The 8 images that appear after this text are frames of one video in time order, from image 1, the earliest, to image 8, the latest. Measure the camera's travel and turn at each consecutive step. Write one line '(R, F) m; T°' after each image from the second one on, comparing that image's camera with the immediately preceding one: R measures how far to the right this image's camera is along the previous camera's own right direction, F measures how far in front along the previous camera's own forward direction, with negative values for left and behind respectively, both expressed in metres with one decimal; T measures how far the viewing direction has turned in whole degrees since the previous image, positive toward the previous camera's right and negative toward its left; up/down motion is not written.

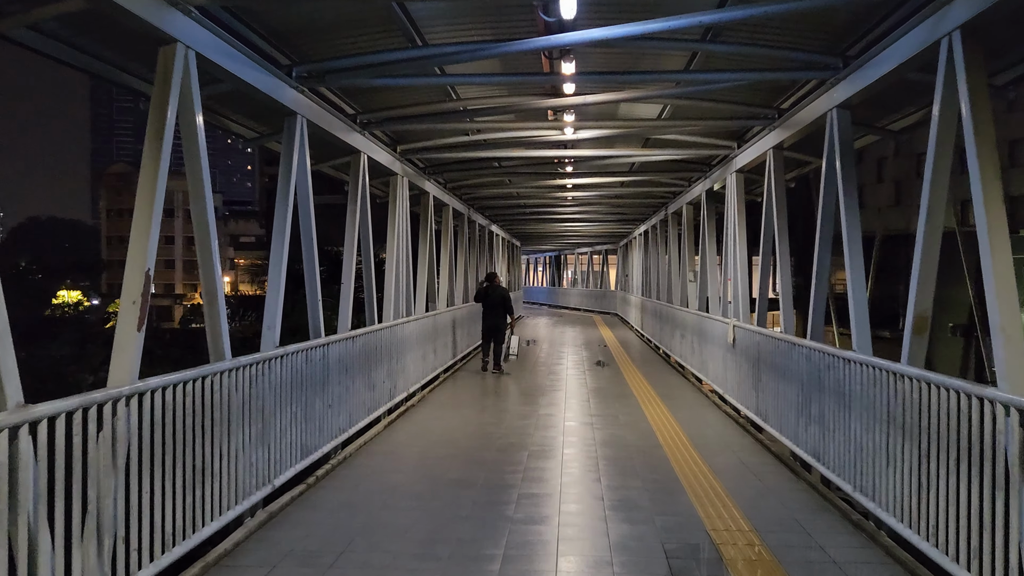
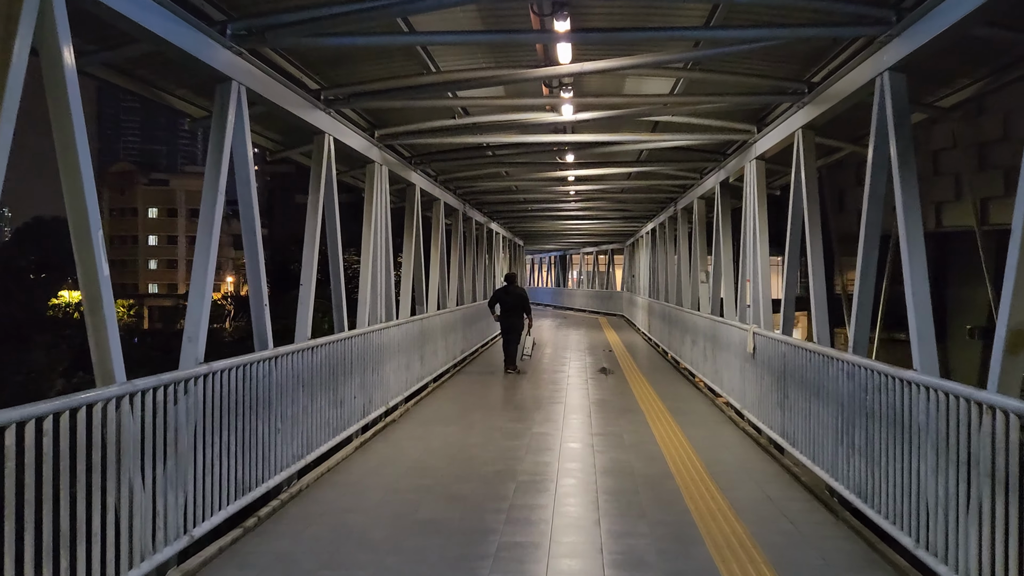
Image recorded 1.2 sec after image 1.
(+0.1, +1.0) m; 0°
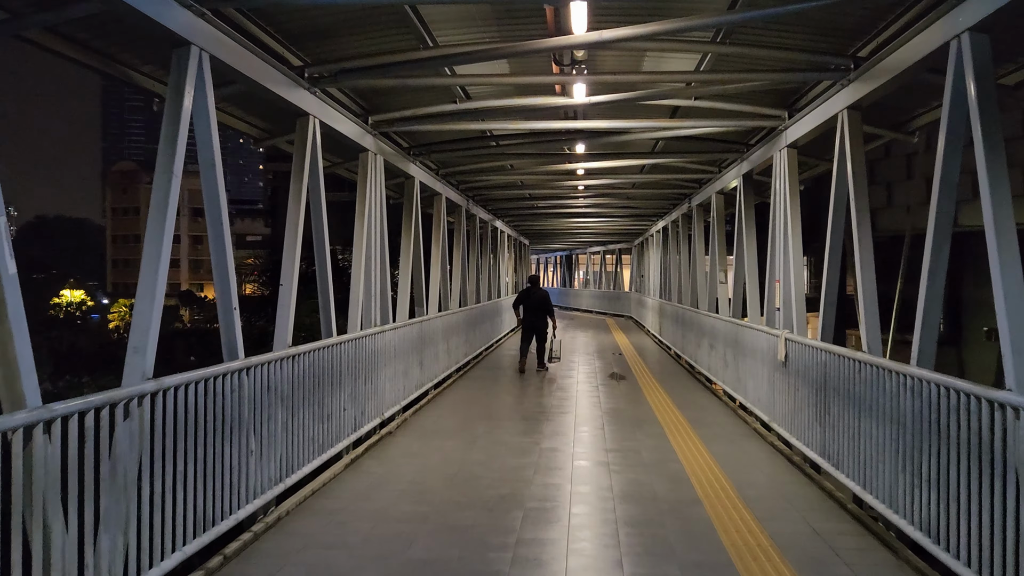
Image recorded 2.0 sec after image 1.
(0.0, +0.7) m; 0°
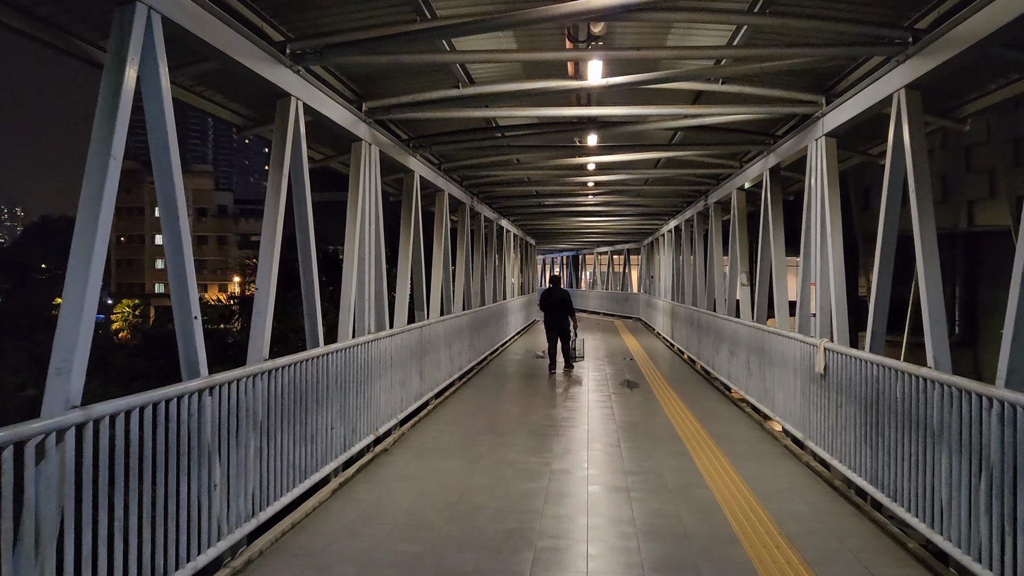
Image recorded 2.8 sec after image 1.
(0.0, +0.7) m; 0°
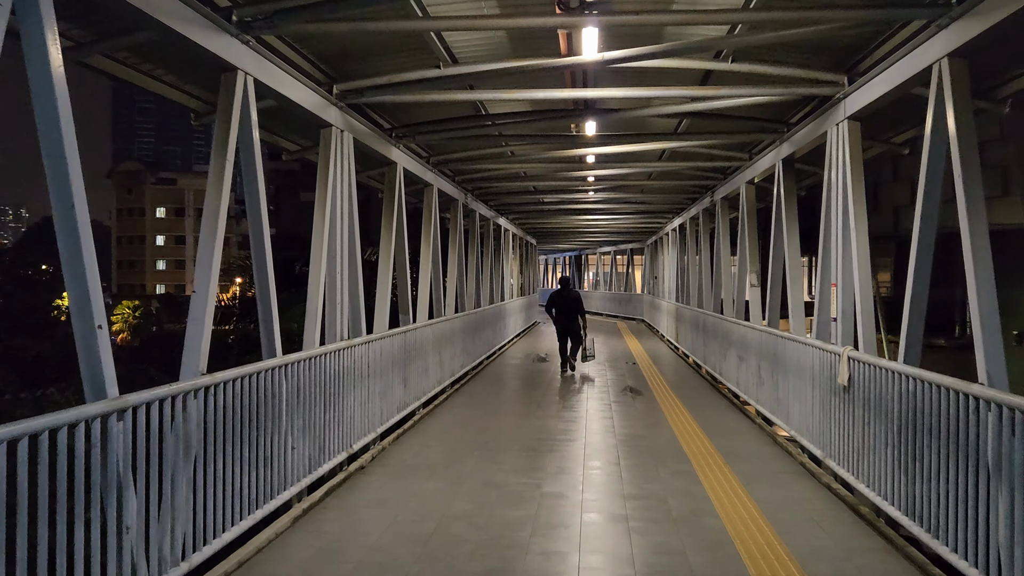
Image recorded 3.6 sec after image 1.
(+0.1, +0.7) m; 0°
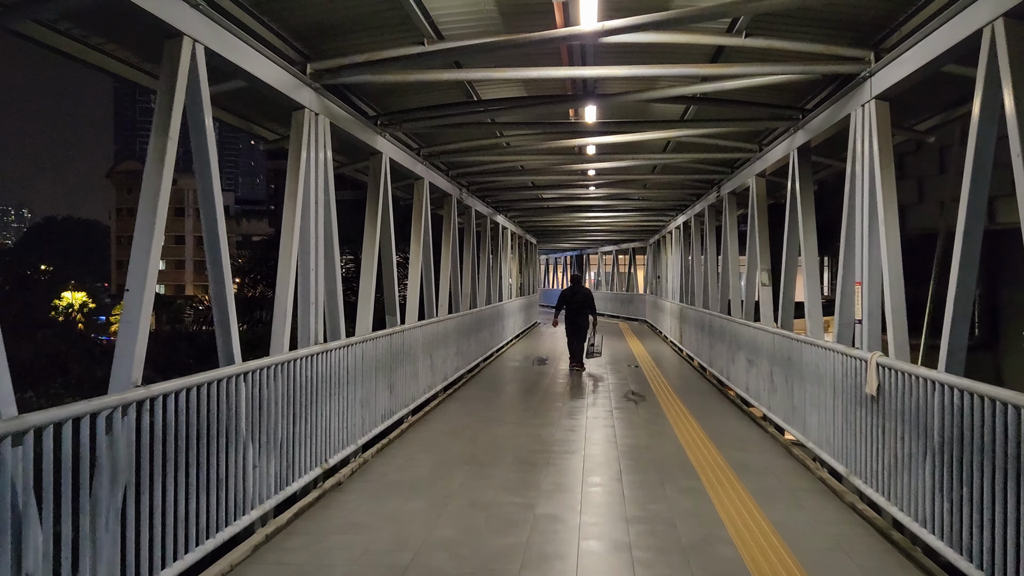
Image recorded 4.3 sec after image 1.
(+0.1, +0.6) m; 0°
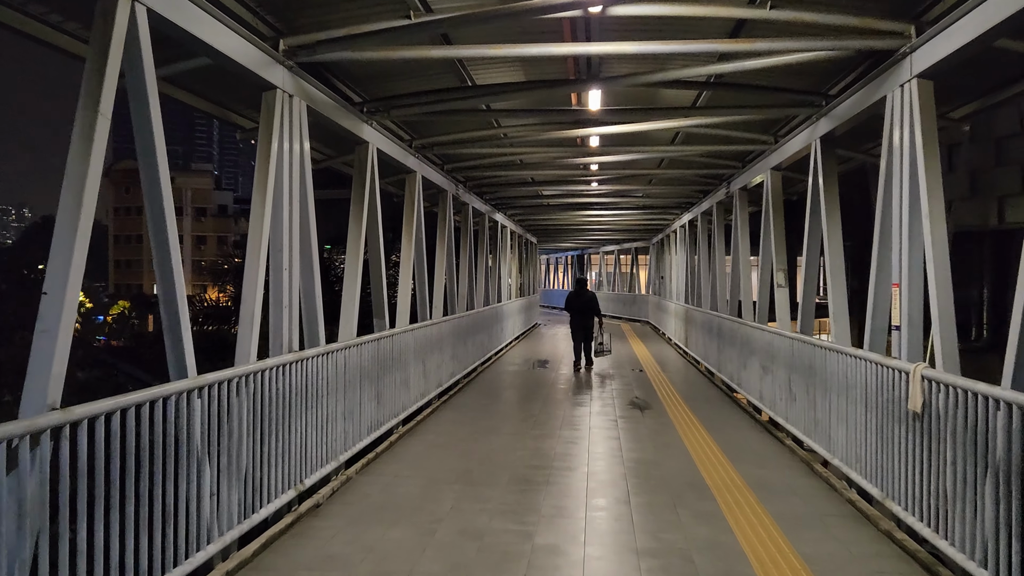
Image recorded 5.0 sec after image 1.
(0.0, +0.6) m; 0°
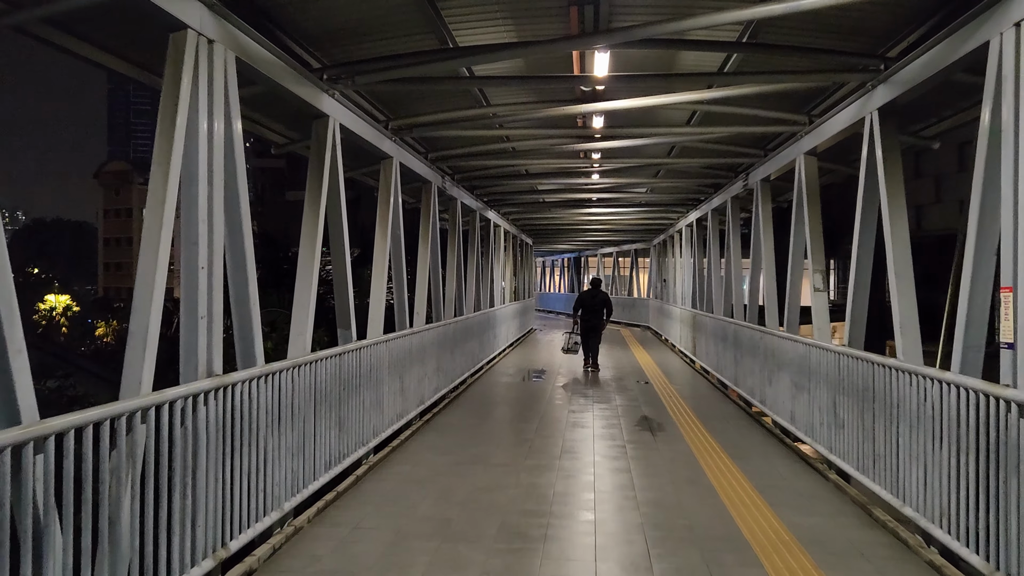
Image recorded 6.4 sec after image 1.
(0.0, +1.2) m; 0°
